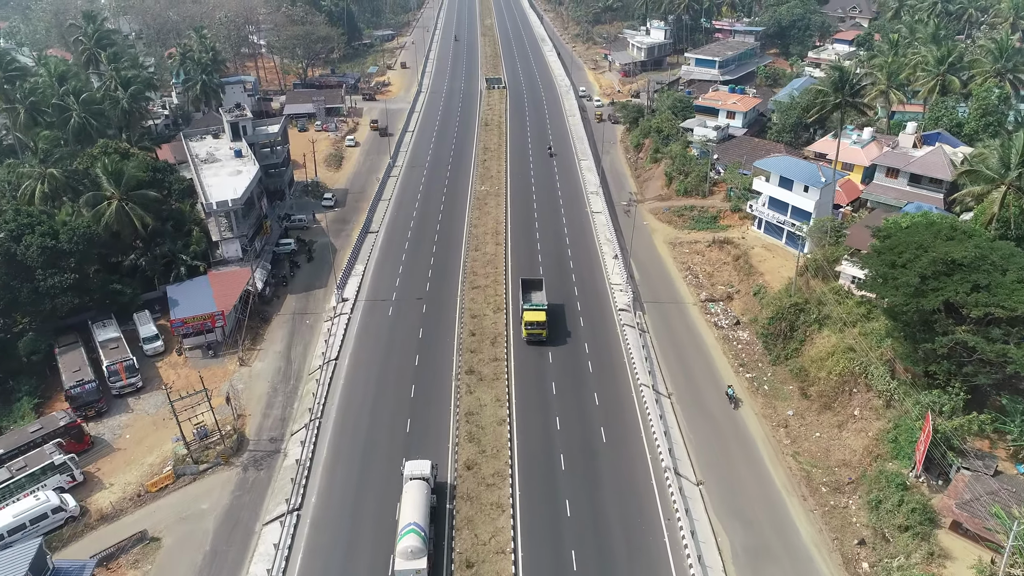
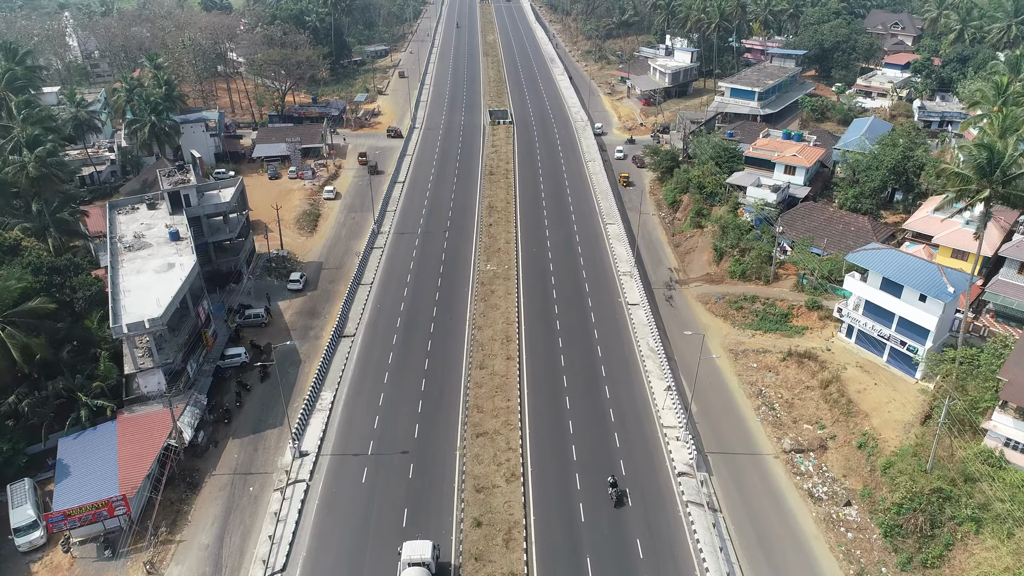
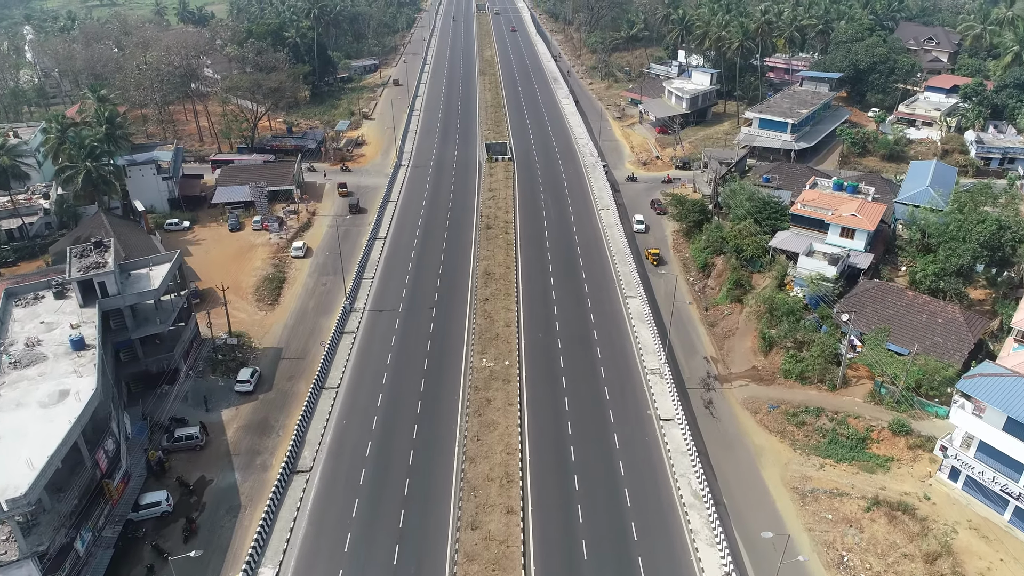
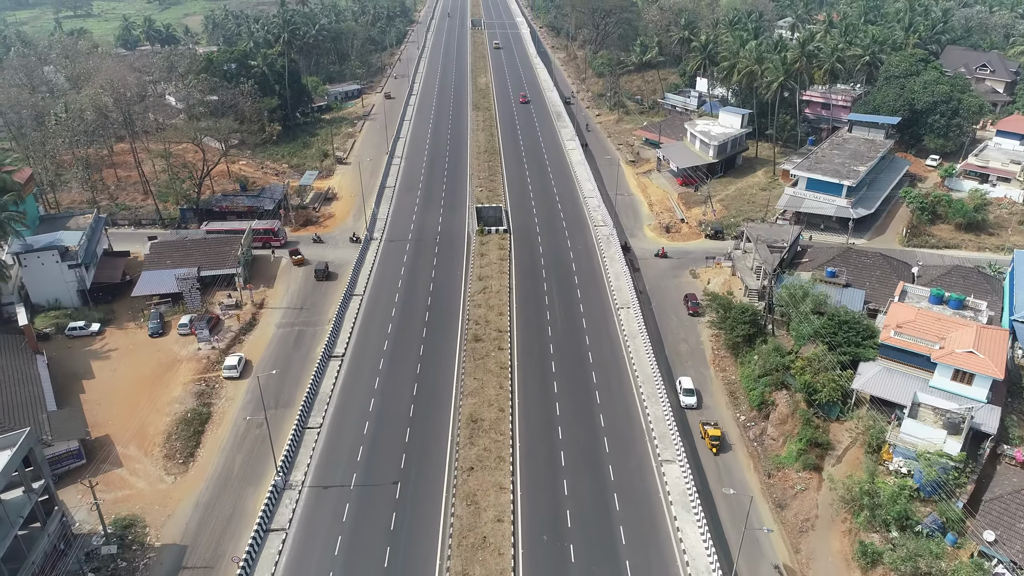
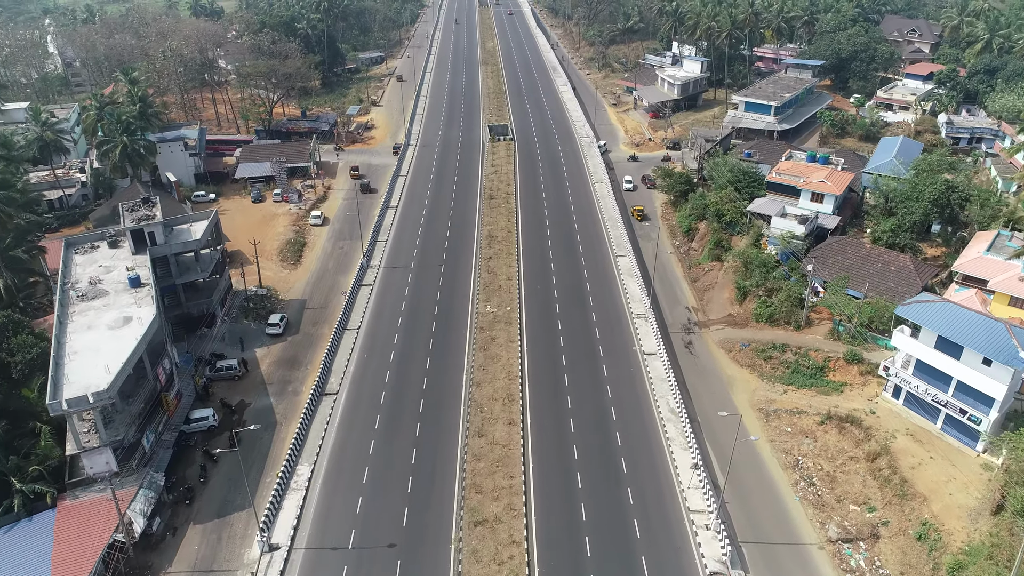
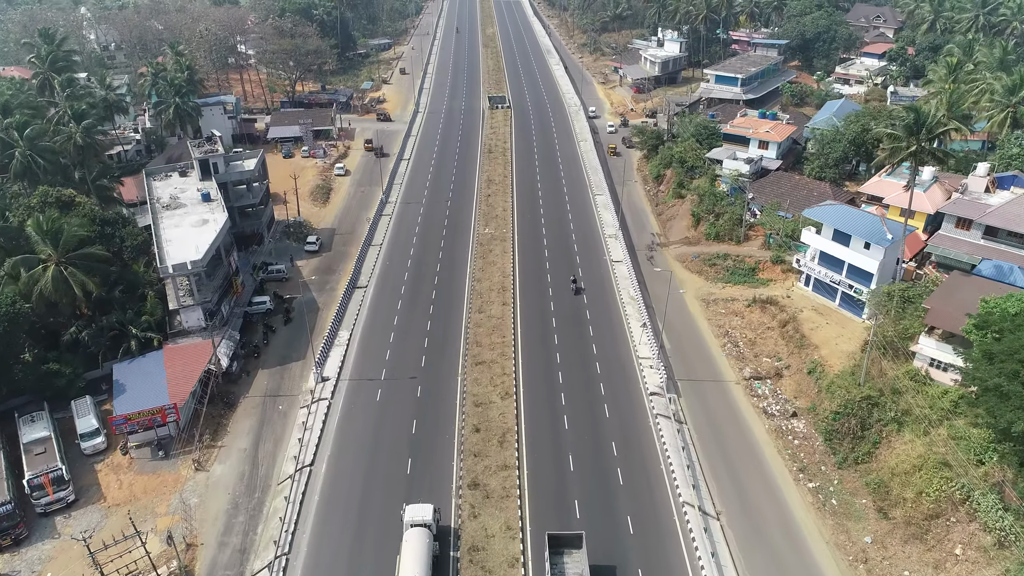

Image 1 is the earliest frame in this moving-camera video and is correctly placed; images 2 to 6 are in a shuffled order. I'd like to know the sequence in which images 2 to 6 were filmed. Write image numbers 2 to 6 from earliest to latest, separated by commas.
6, 2, 5, 3, 4
